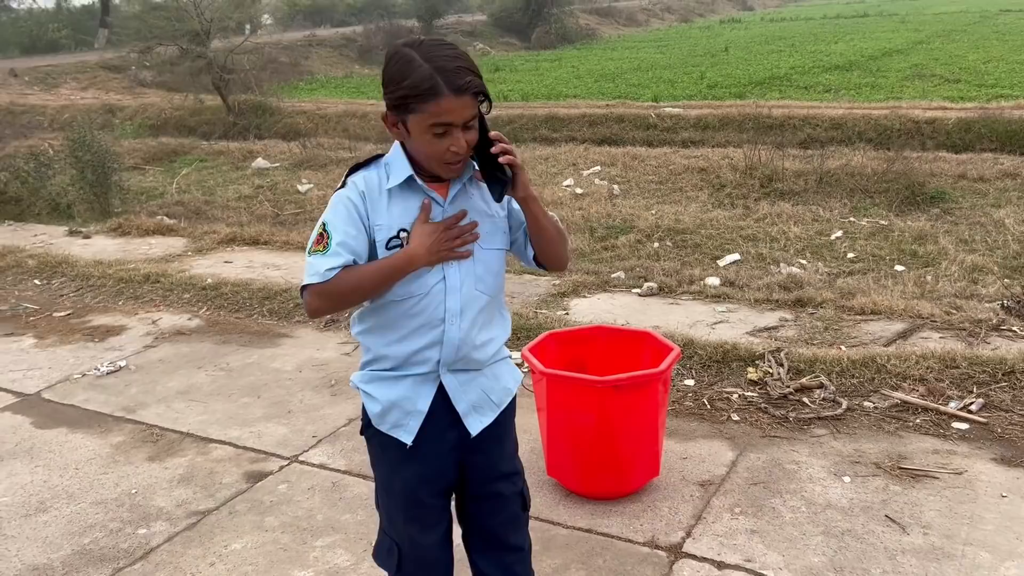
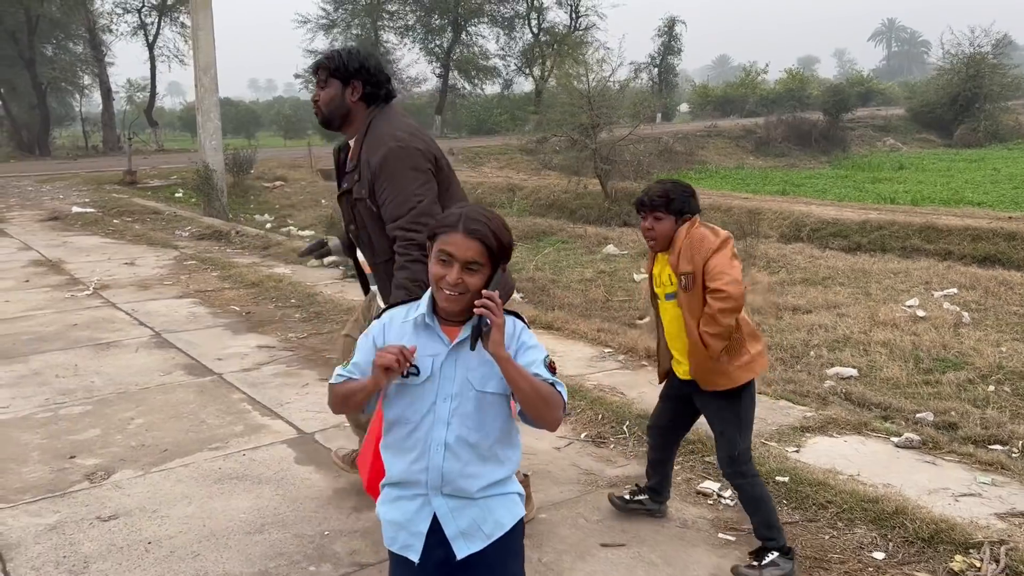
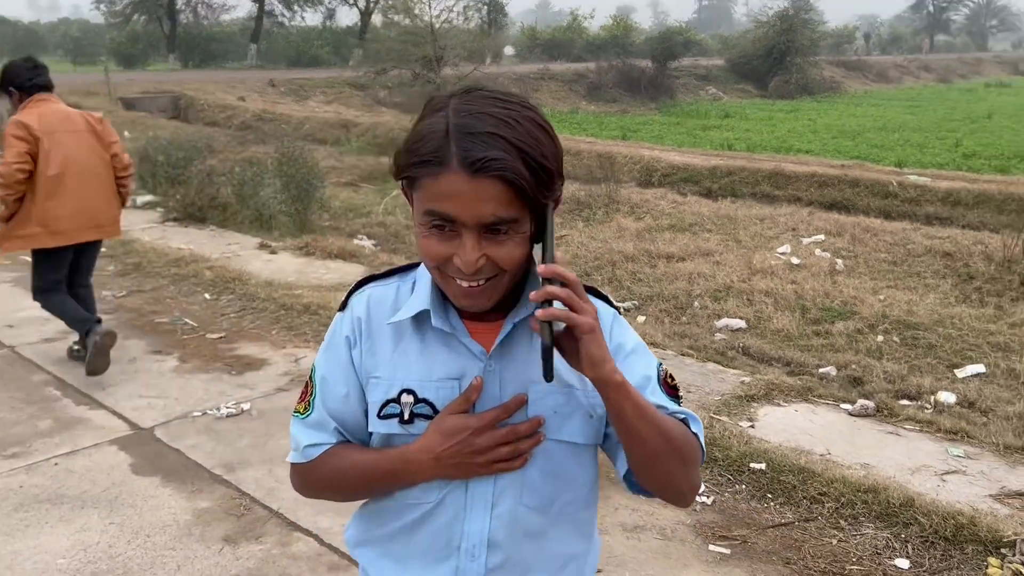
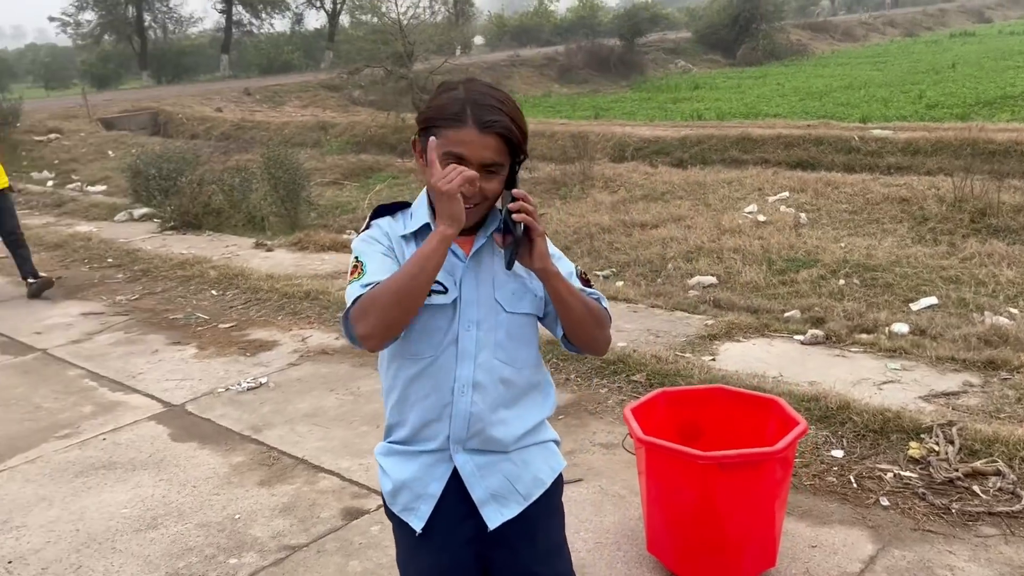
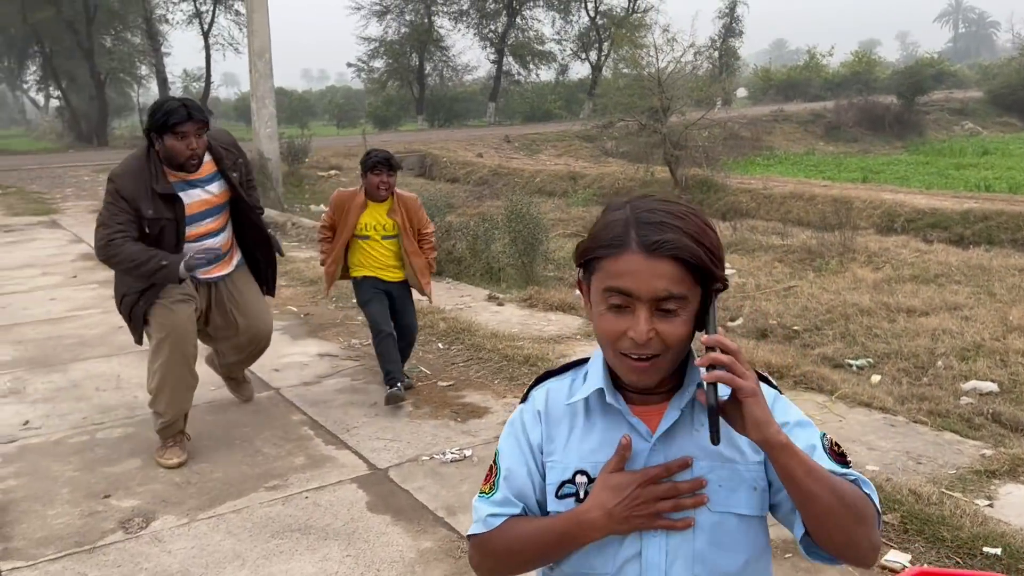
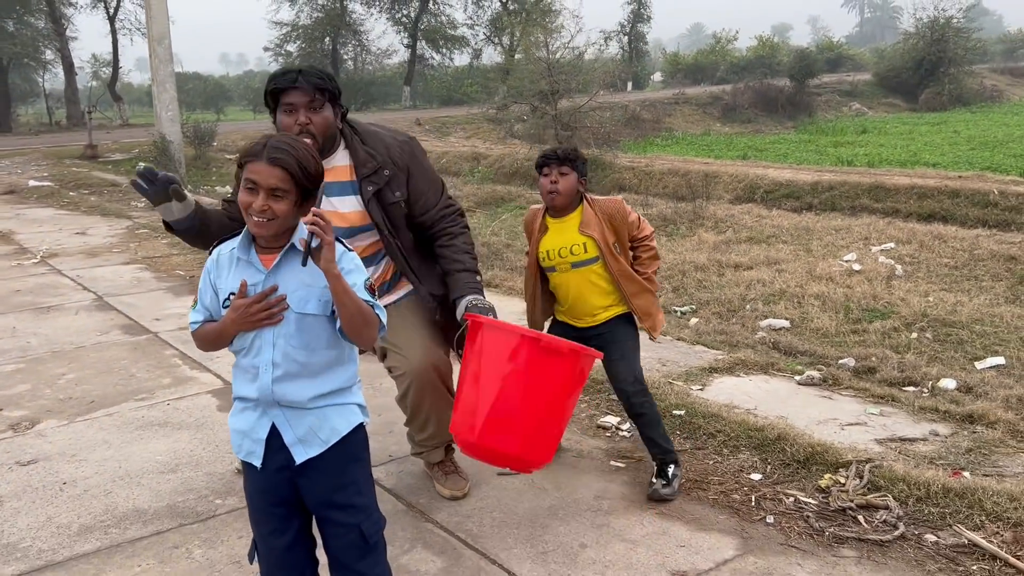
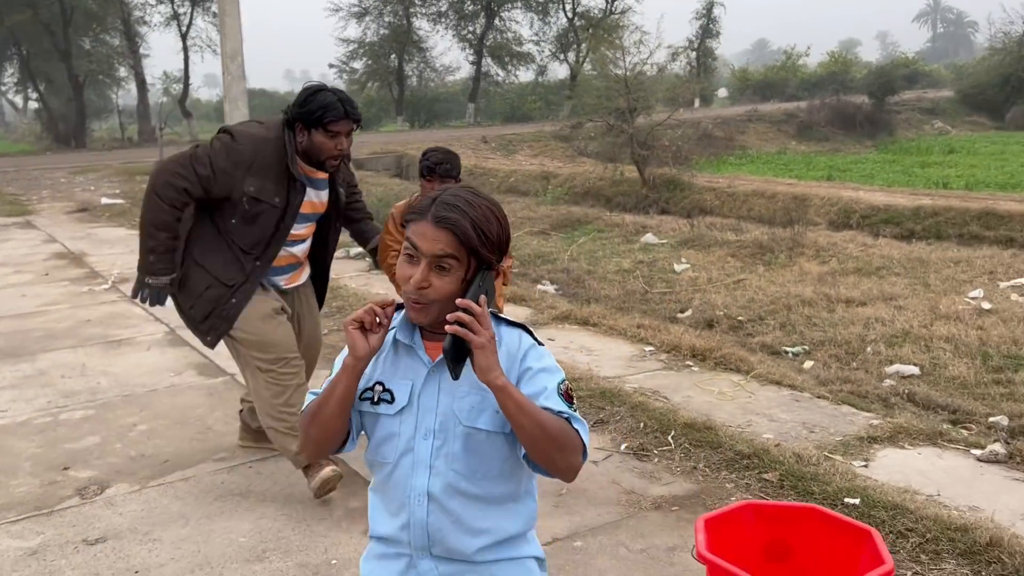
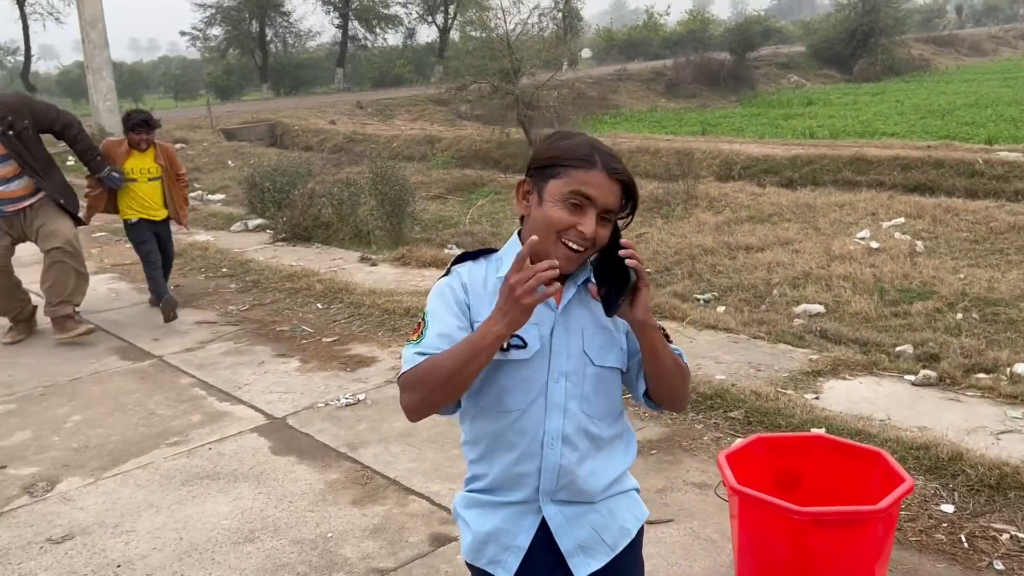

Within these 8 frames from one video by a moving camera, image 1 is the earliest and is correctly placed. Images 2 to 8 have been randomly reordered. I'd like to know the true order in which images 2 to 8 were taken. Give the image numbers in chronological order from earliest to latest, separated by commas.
4, 8, 5, 7, 6, 2, 3
